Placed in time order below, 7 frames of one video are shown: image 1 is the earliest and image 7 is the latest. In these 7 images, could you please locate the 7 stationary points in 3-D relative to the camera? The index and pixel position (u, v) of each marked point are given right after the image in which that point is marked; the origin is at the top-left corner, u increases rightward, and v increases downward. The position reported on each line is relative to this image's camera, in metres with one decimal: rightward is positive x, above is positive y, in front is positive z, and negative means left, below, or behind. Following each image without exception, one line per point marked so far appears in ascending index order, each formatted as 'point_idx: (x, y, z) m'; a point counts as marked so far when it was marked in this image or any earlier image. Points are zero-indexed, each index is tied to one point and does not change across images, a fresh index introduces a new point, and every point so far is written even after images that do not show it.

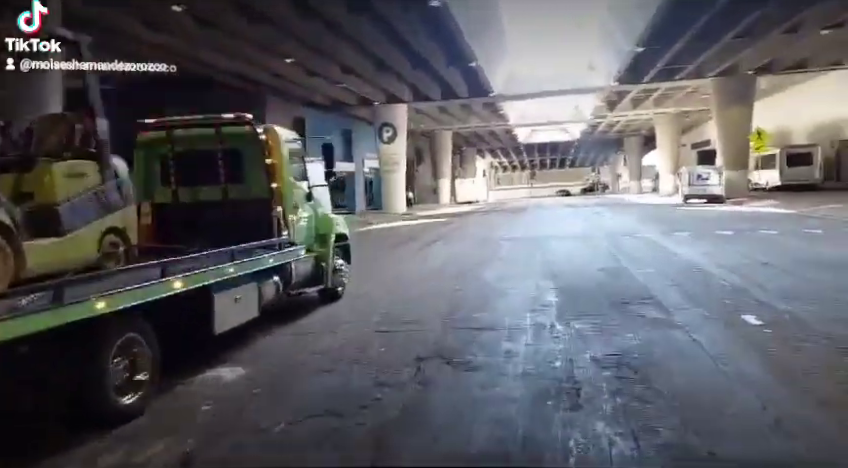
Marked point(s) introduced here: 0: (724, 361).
0: (+2.7, -1.1, +5.5) m
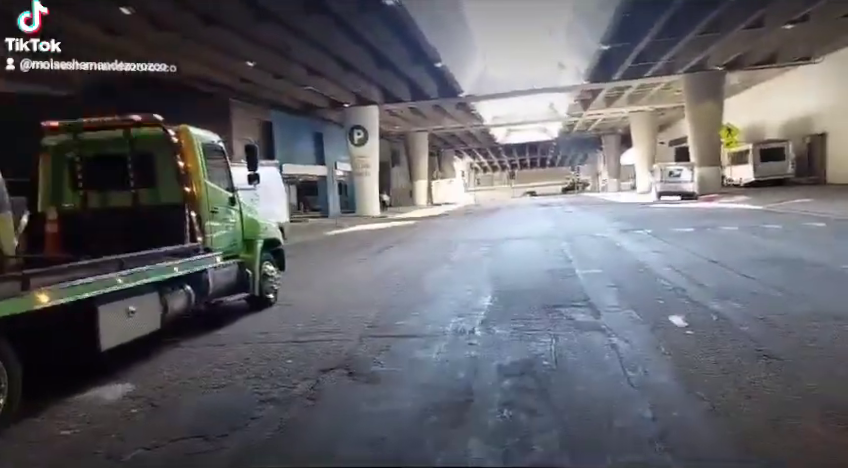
0: (+1.8, -1.1, +5.3) m
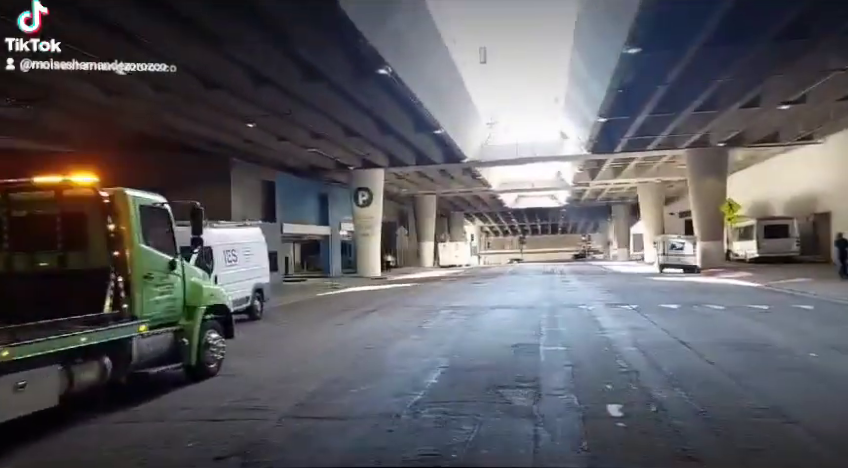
0: (+0.9, -1.8, +4.9) m
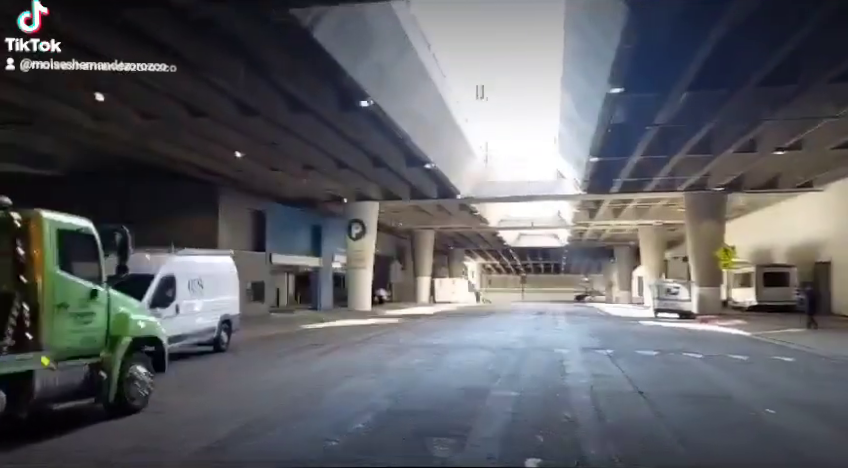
0: (0.0, -2.1, +4.4) m
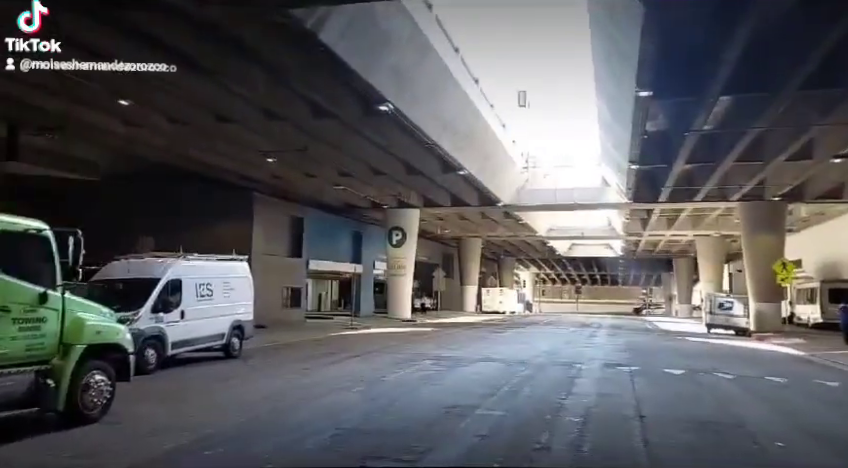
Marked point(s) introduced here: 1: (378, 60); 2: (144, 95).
0: (-0.9, -2.1, +3.8) m
1: (-1.4, +5.2, +18.1) m
2: (-9.0, +4.4, +19.5) m
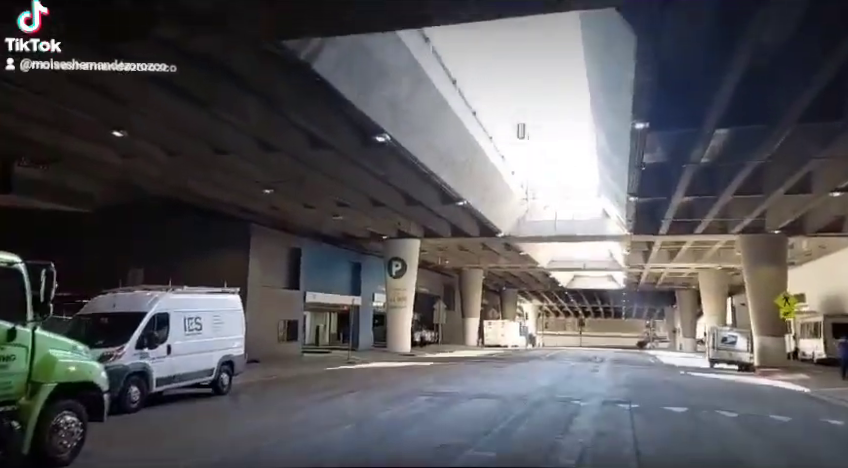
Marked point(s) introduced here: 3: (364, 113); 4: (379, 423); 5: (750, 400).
0: (-1.1, -2.4, +3.4) m
1: (-1.5, +4.2, +18.1) m
2: (-9.1, +3.4, +19.4) m
3: (-1.8, +3.6, +18.5) m
4: (-0.9, -3.8, +12.3) m
5: (+10.2, -5.2, +19.3) m
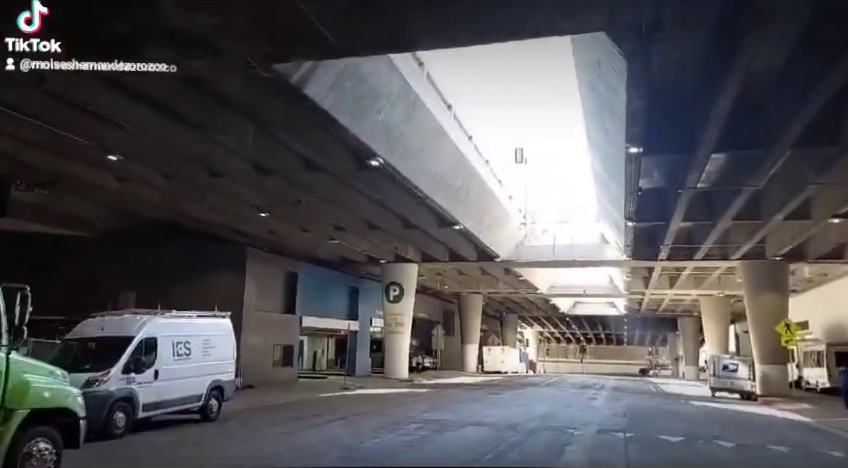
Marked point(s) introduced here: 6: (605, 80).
0: (-1.3, -2.5, +3.2) m
1: (-1.7, +3.5, +18.1) m
2: (-9.3, +2.7, +19.5) m
3: (-2.0, +2.9, +18.6) m
4: (-1.1, -4.3, +12.1) m
5: (+10.0, -6.0, +18.9) m
6: (+4.7, +4.0, +15.8) m
